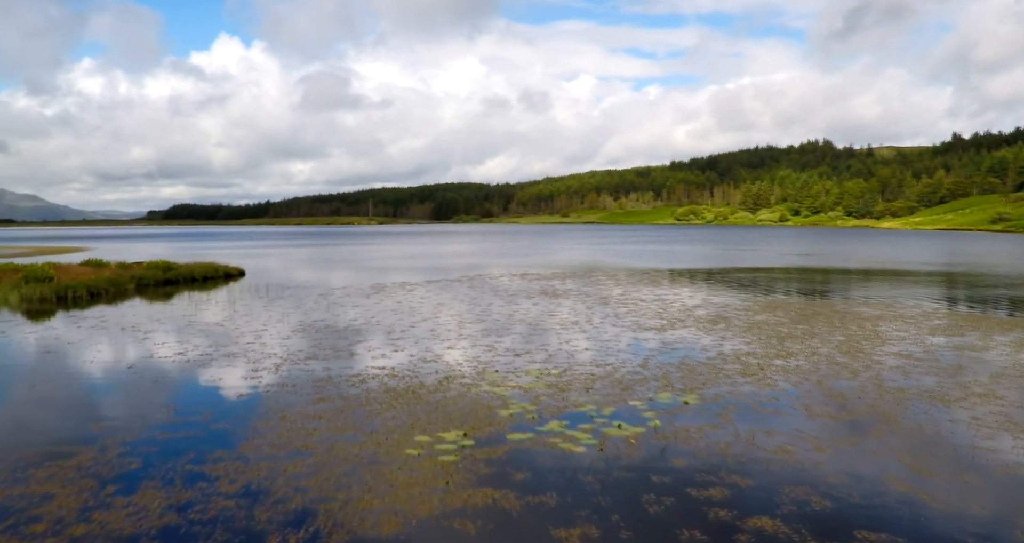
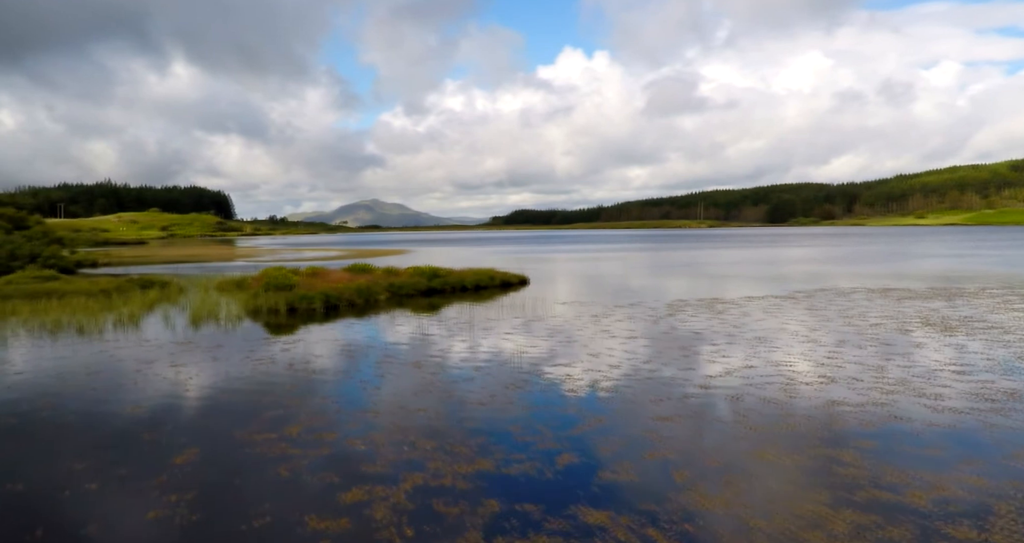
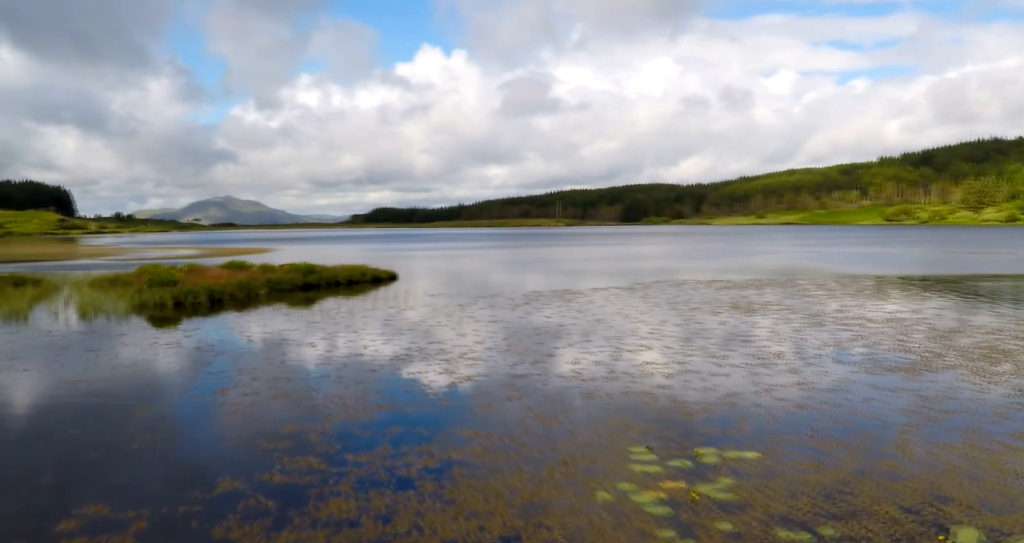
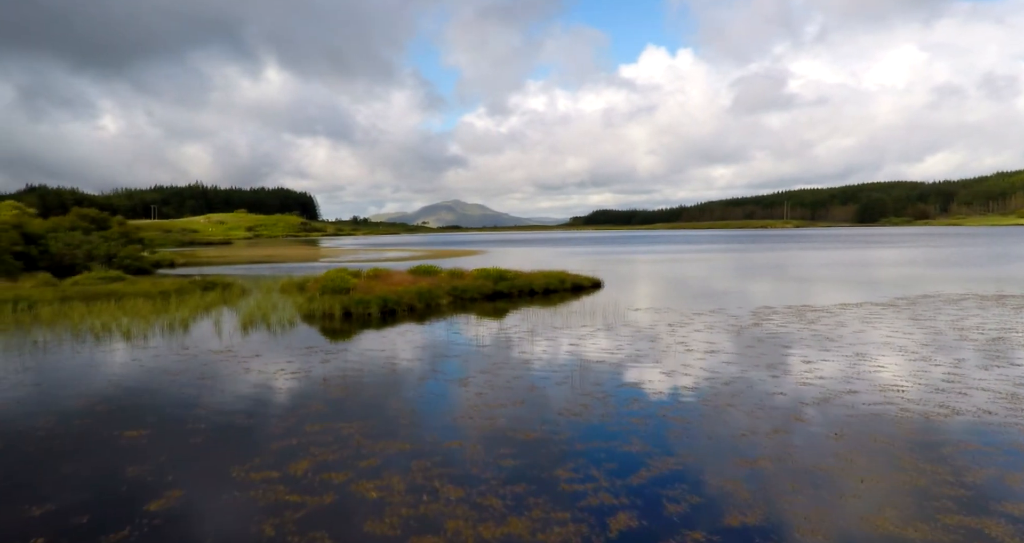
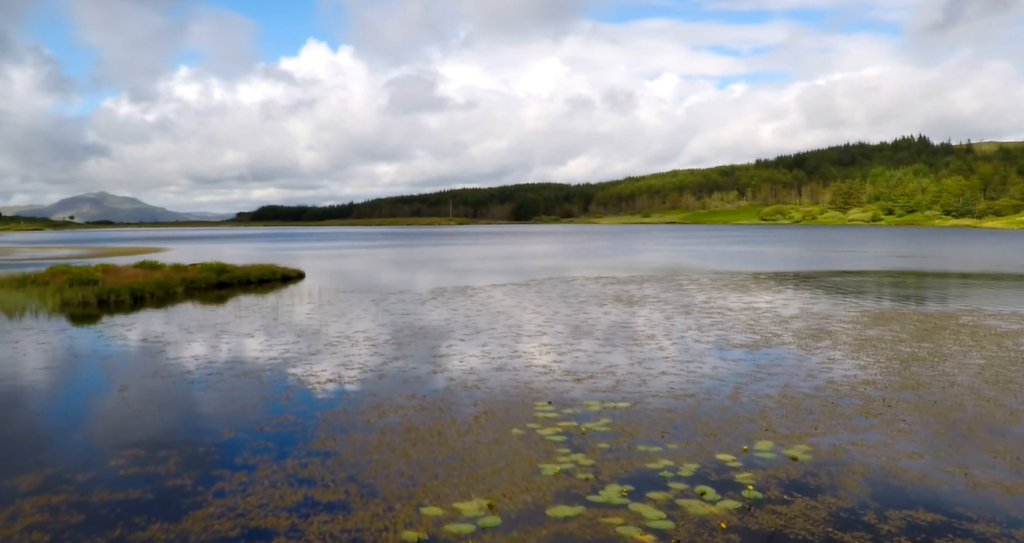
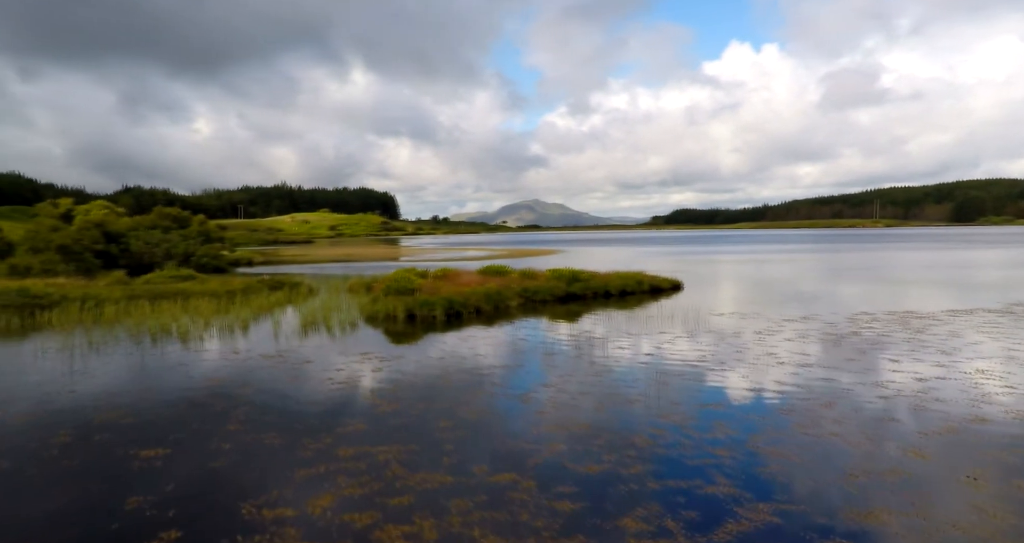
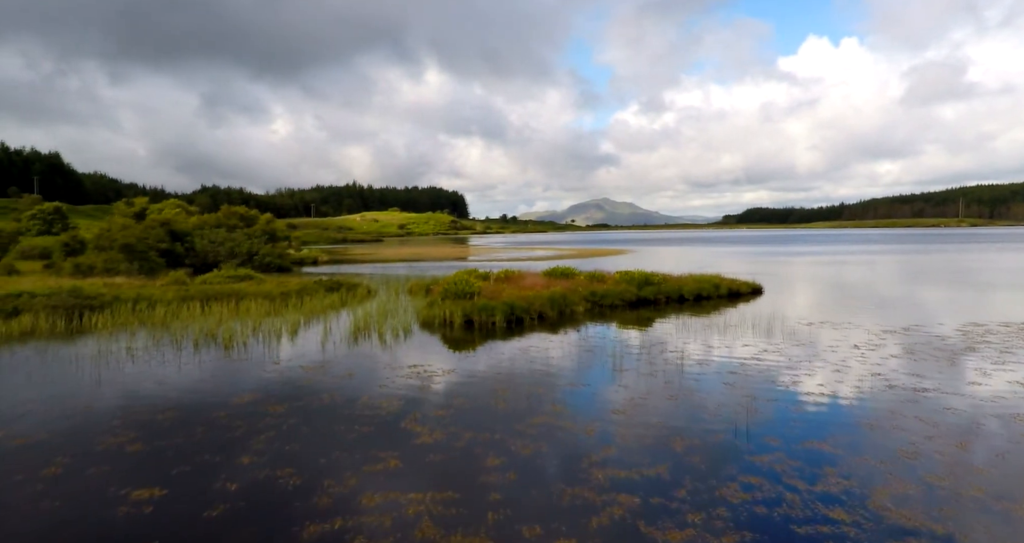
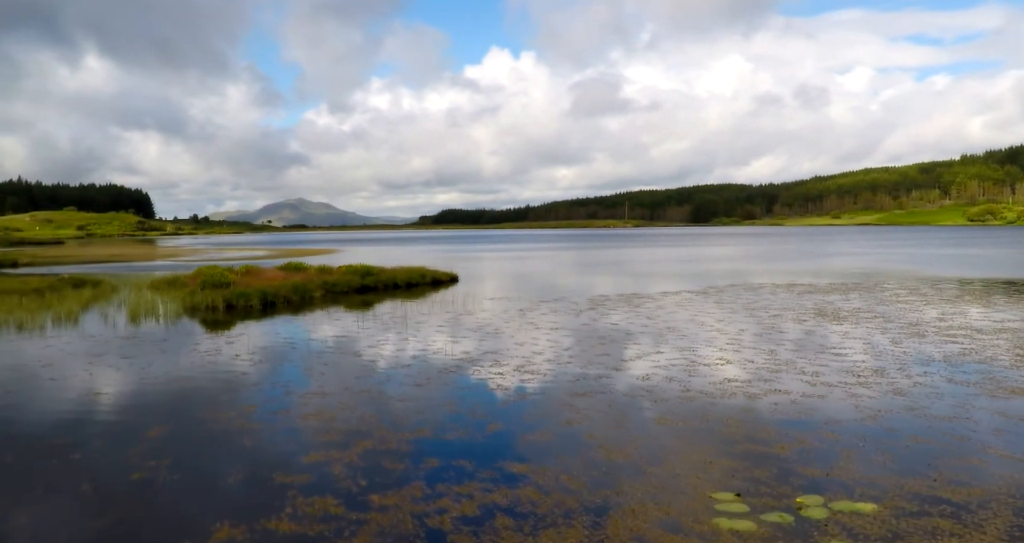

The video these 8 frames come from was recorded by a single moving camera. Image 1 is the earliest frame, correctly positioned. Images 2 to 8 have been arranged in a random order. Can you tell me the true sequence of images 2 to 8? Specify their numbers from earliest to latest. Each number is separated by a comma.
5, 3, 8, 2, 4, 6, 7
